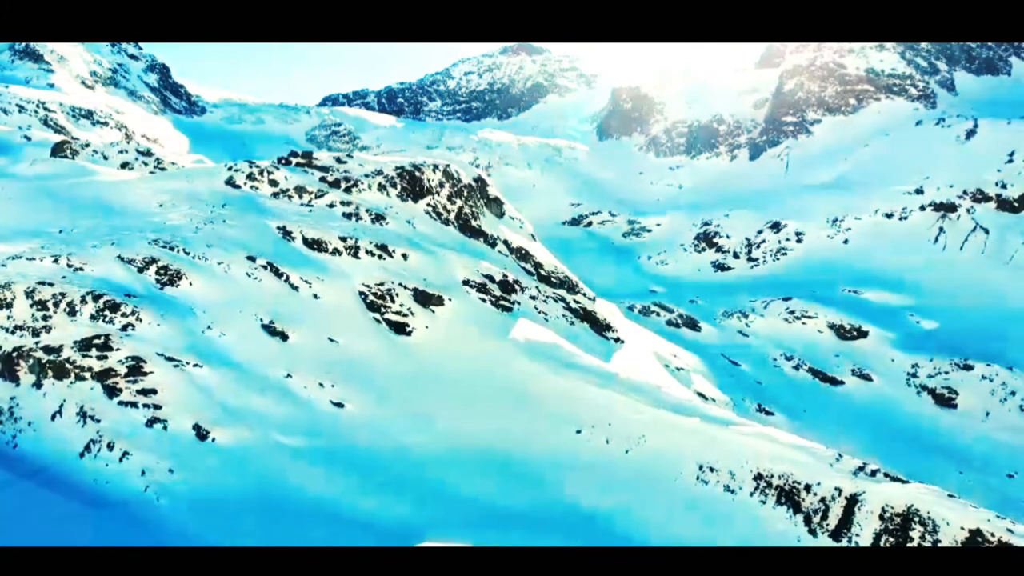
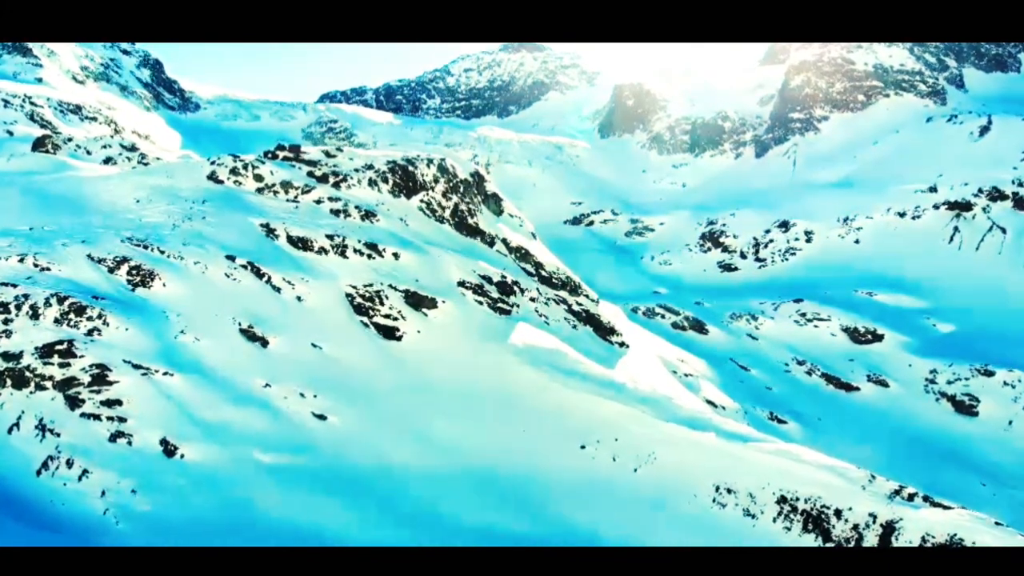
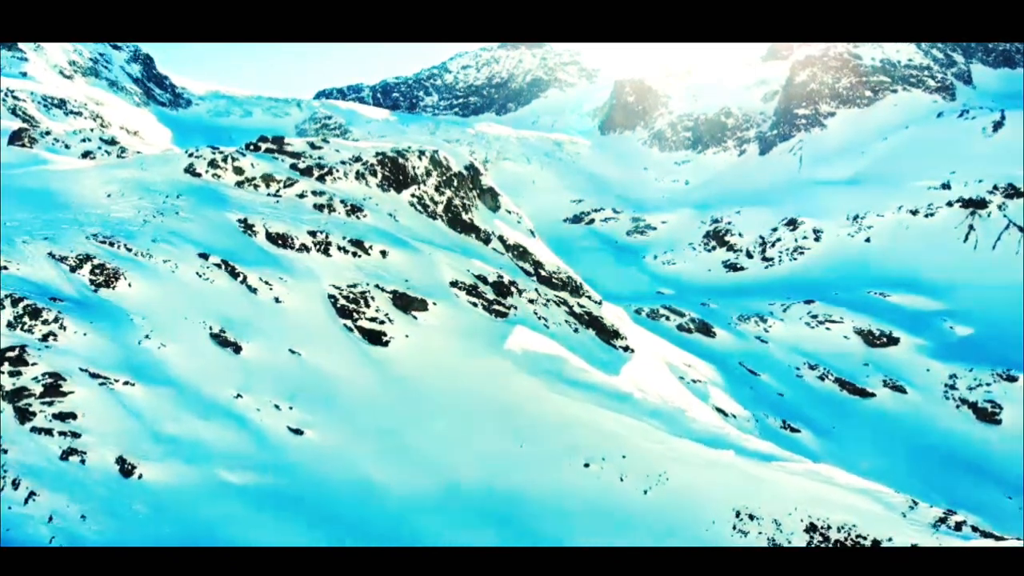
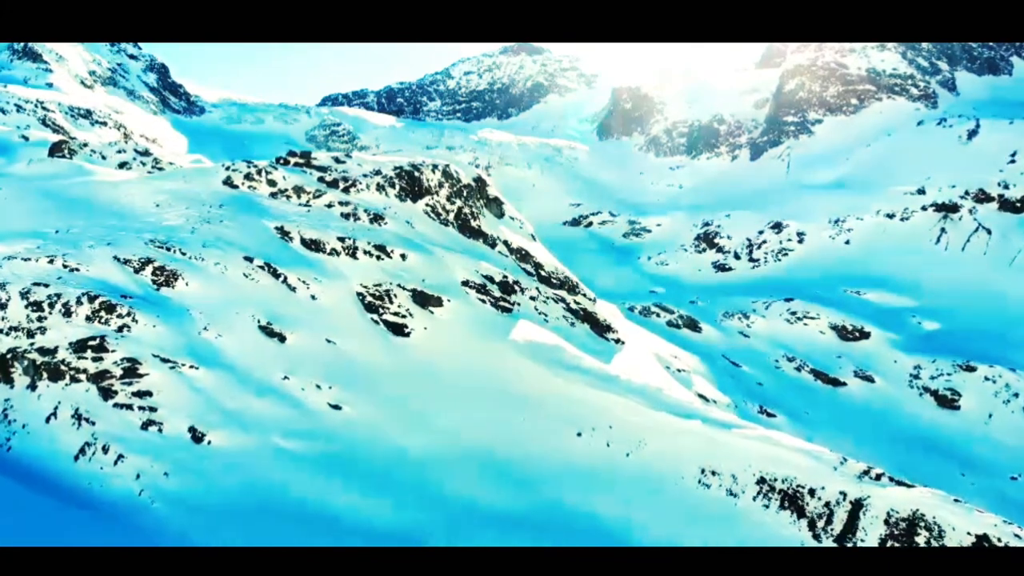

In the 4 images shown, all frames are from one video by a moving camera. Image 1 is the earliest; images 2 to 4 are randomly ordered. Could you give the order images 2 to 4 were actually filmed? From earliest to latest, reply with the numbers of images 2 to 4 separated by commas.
4, 2, 3
